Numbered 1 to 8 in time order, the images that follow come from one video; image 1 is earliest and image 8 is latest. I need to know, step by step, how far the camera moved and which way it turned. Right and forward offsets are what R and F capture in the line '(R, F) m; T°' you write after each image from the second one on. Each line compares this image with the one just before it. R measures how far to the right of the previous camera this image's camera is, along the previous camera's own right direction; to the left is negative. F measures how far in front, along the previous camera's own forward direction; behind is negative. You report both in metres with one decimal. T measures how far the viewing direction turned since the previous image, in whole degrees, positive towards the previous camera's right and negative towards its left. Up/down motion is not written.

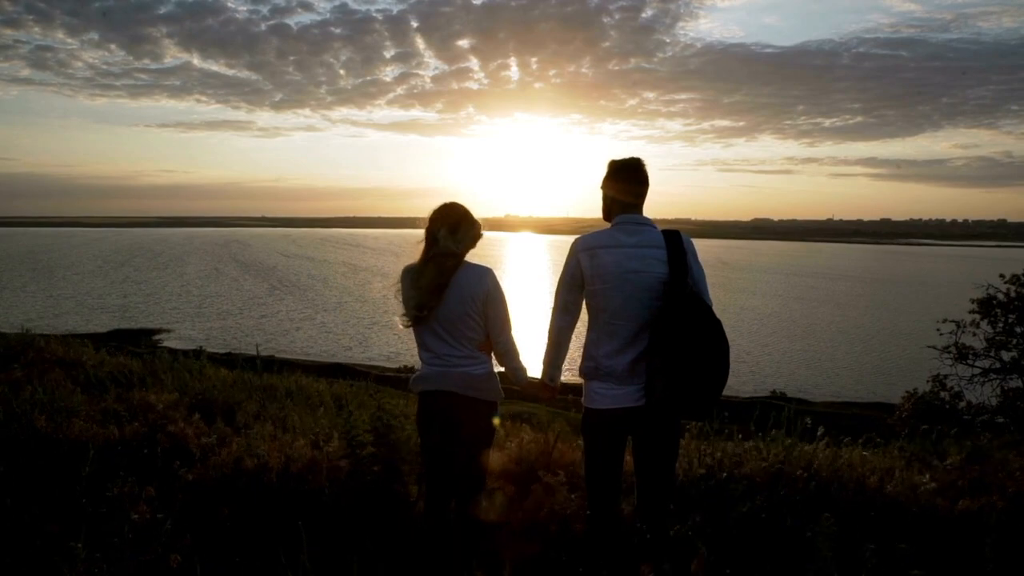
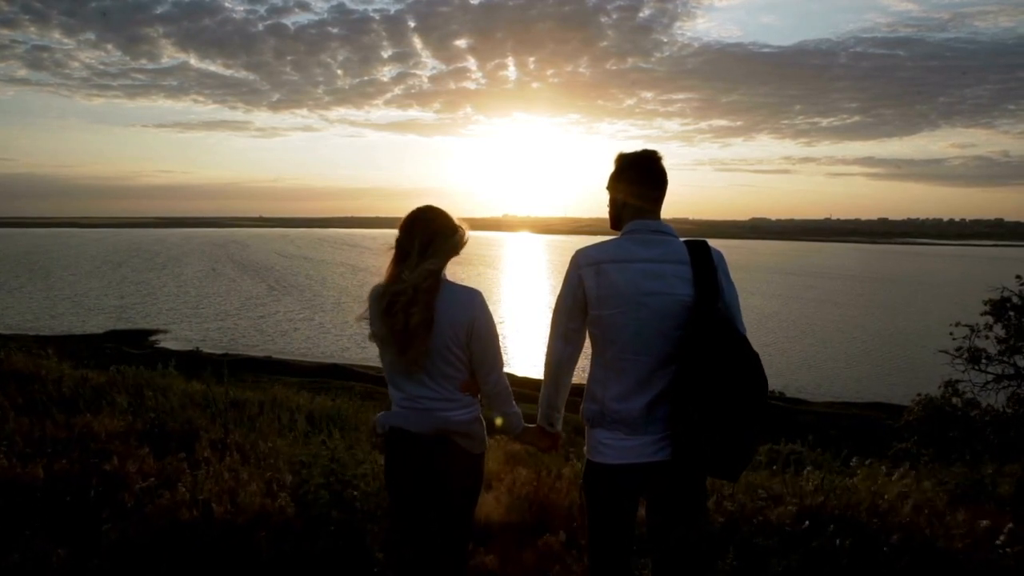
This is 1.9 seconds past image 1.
(0.0, +0.8) m; 0°
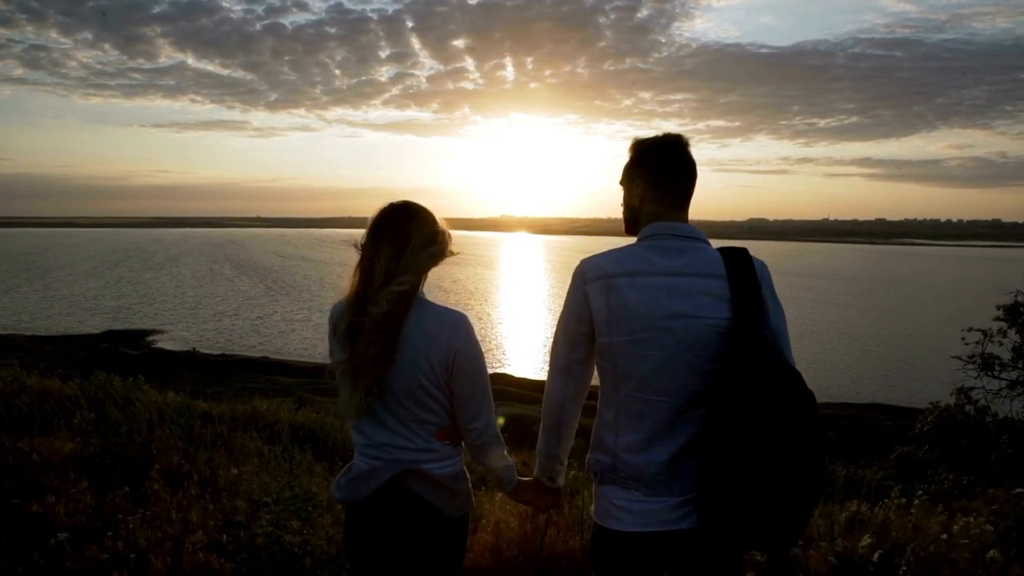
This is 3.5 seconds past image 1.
(0.0, +0.7) m; 0°
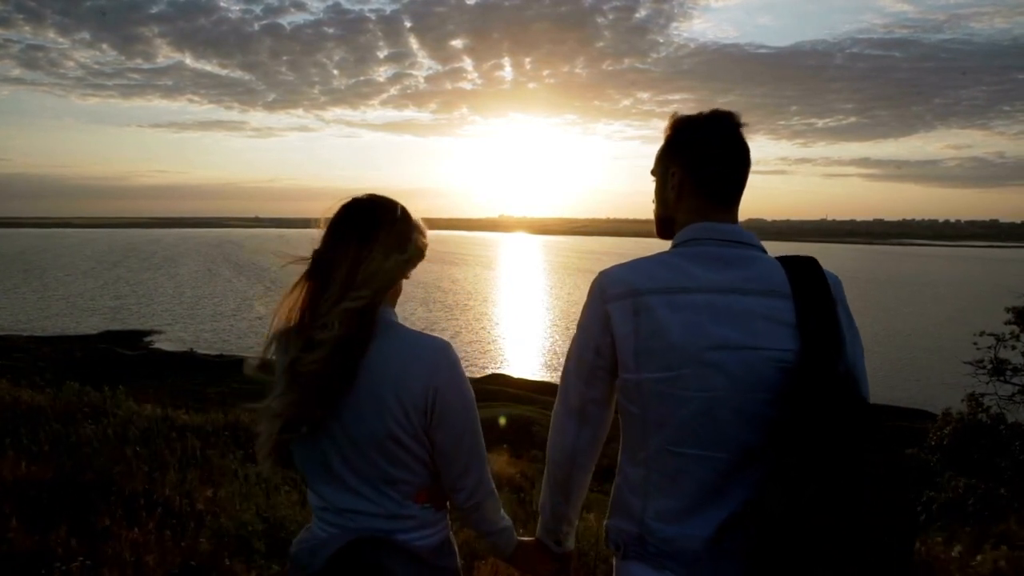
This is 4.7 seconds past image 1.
(0.0, +0.5) m; 0°
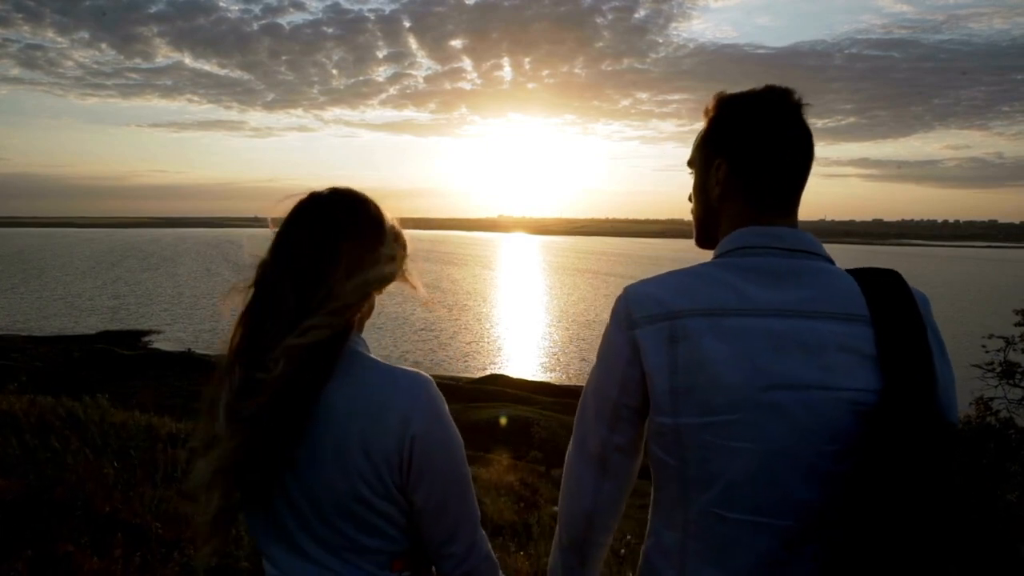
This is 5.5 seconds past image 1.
(-0.1, +0.3) m; 0°
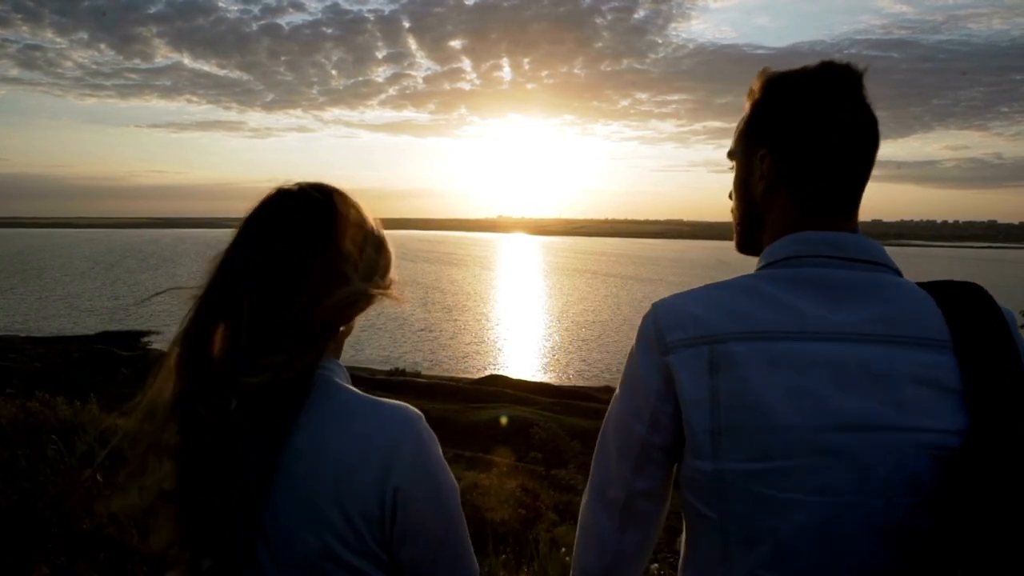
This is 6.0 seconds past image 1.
(0.0, +0.2) m; 0°
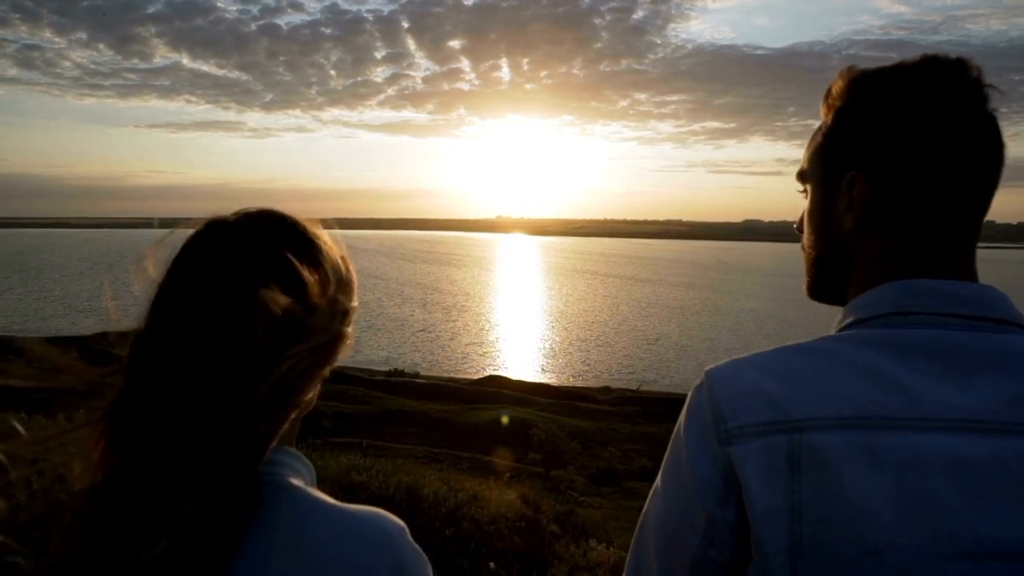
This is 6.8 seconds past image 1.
(0.0, +0.1) m; 0°
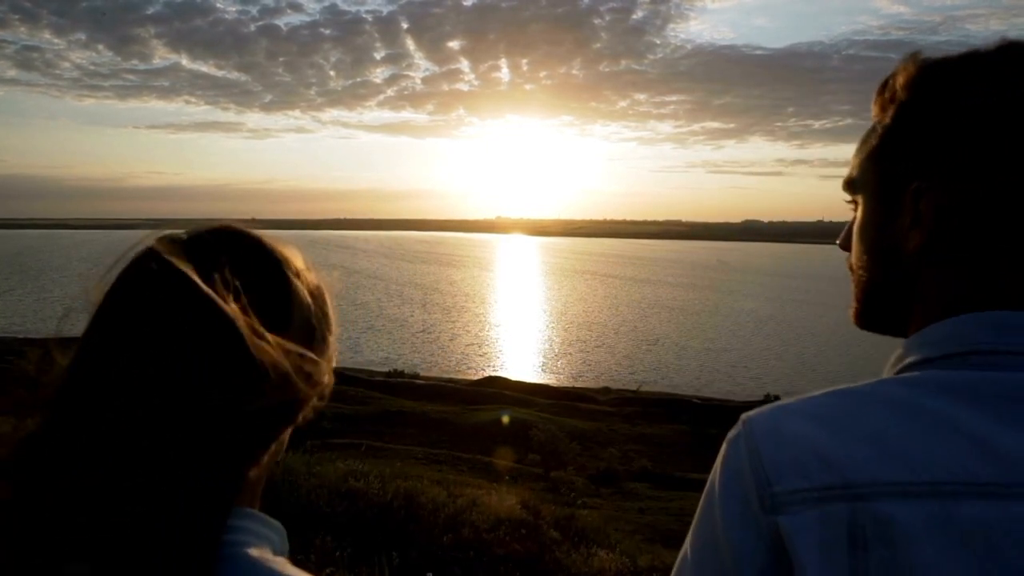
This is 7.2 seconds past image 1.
(0.0, +0.1) m; 0°
